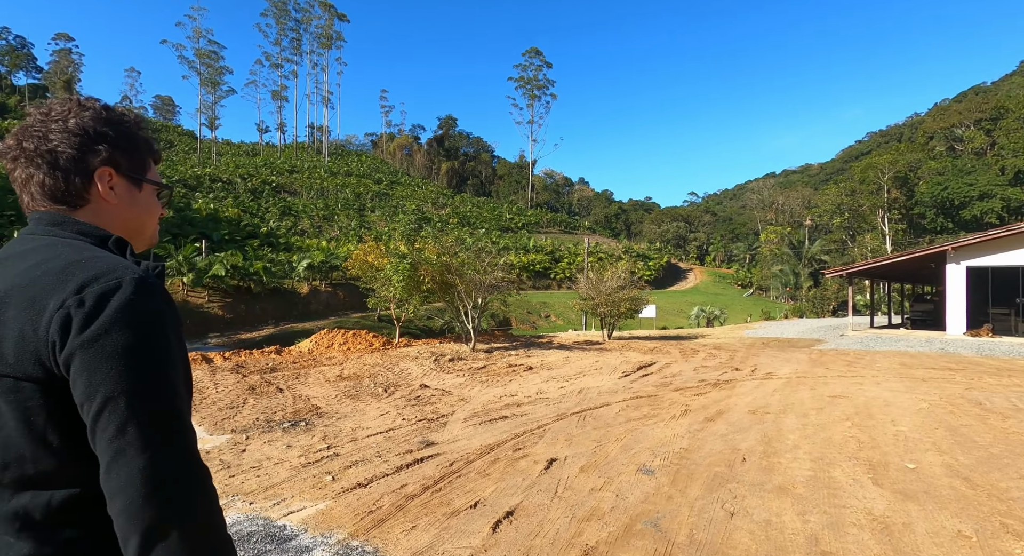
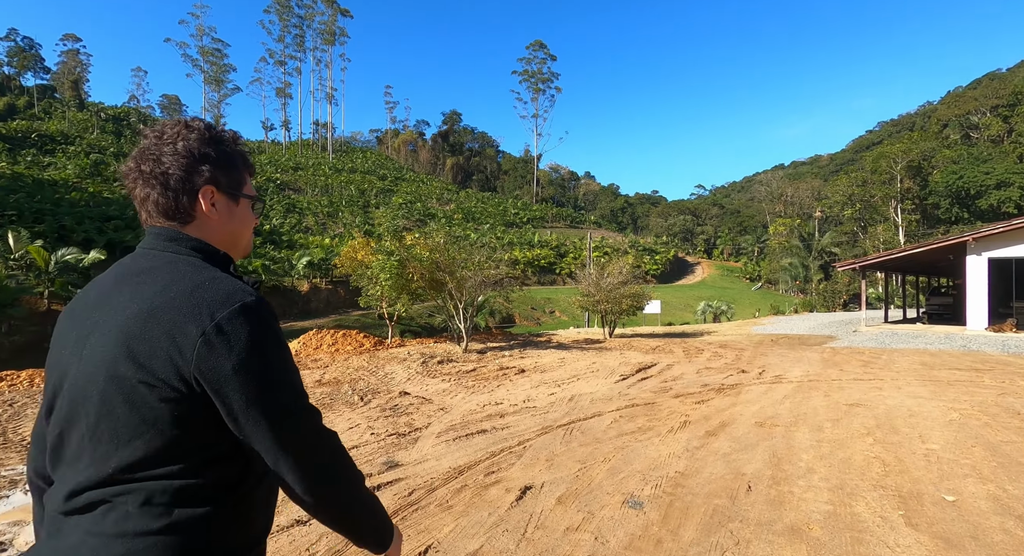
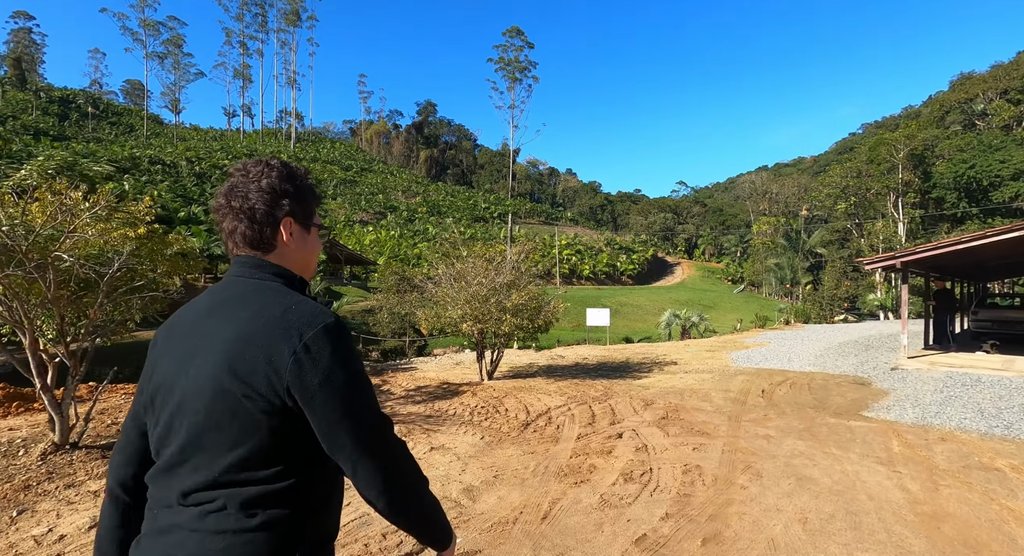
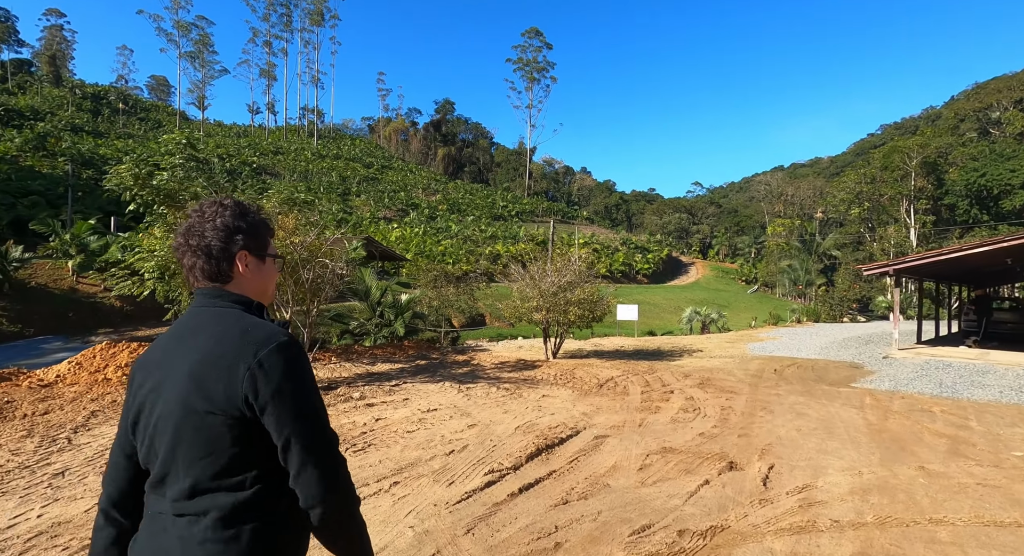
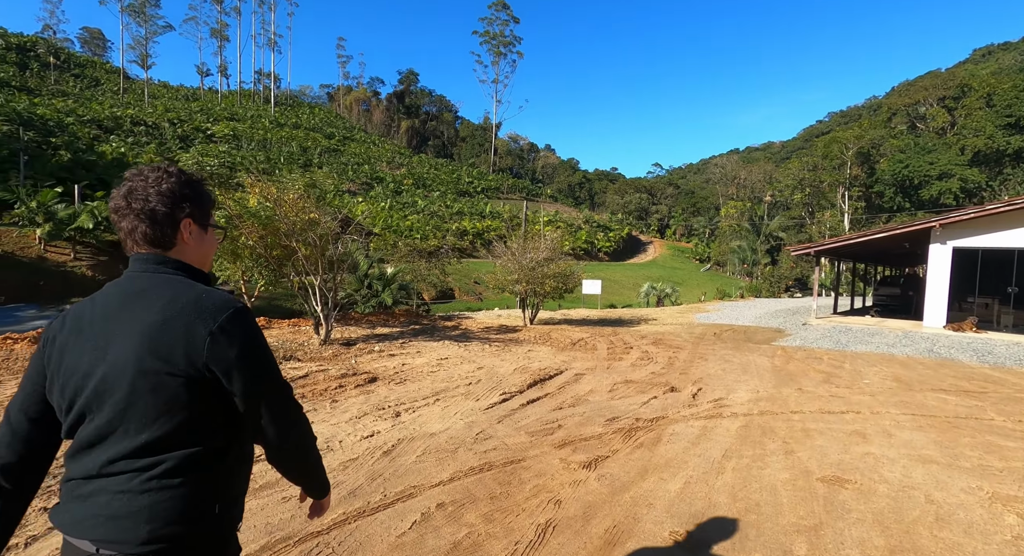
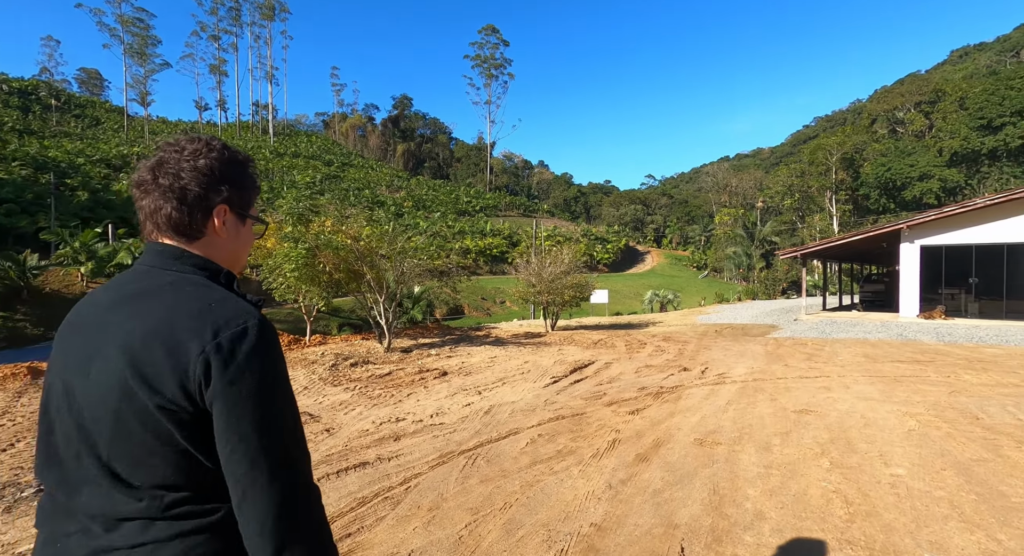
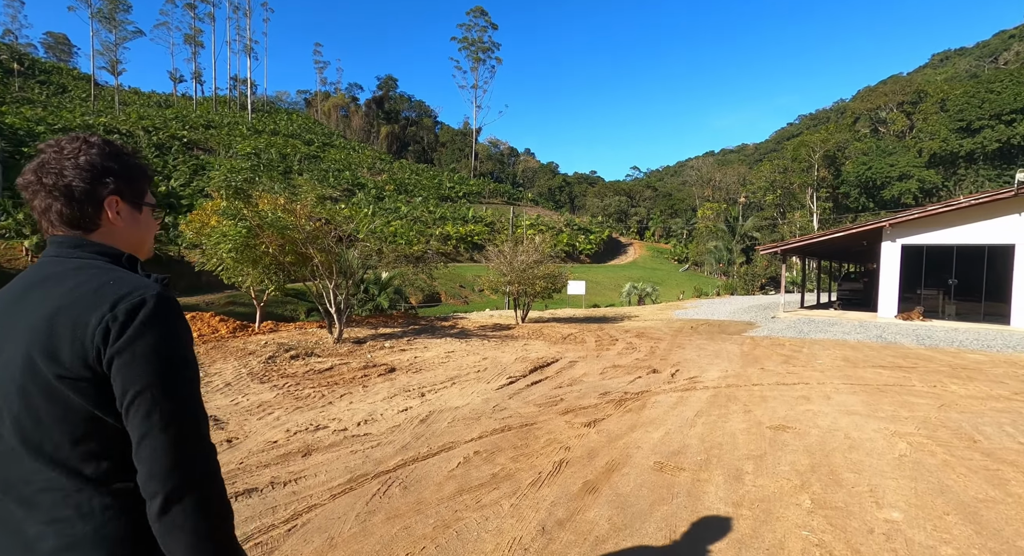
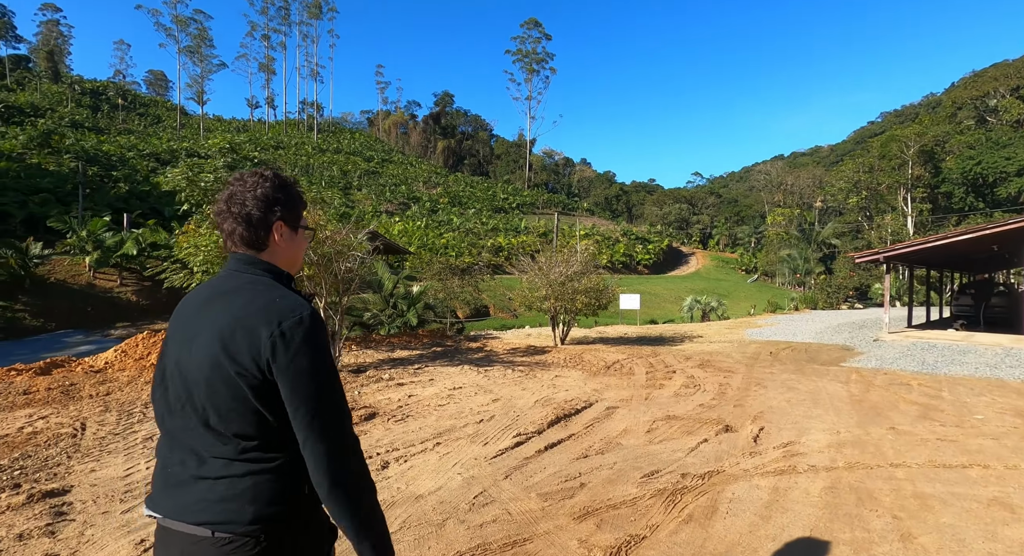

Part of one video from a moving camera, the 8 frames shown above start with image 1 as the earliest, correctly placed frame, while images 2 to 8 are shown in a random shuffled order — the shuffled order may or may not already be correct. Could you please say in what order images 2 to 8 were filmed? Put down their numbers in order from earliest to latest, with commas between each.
2, 6, 7, 5, 8, 4, 3
